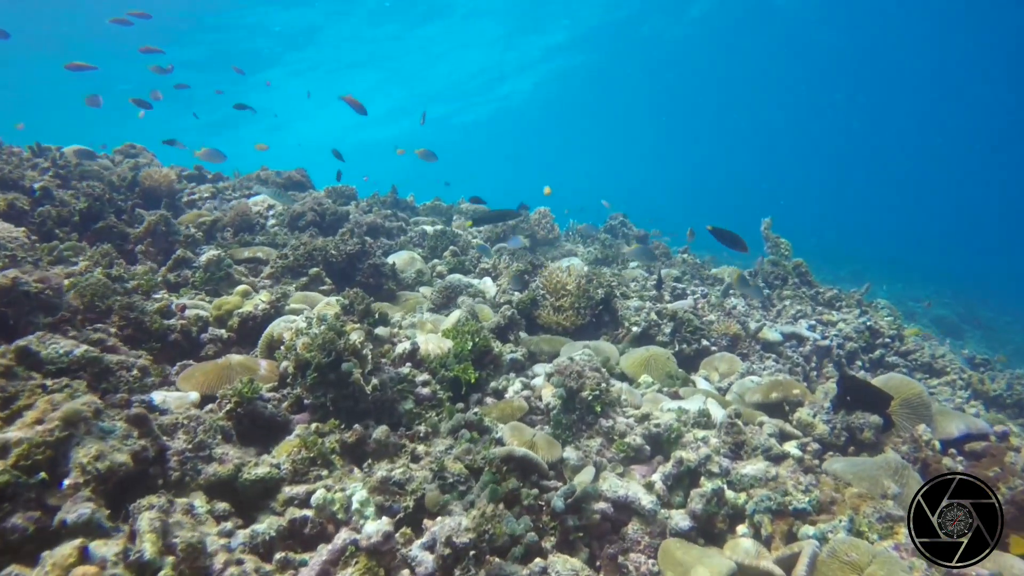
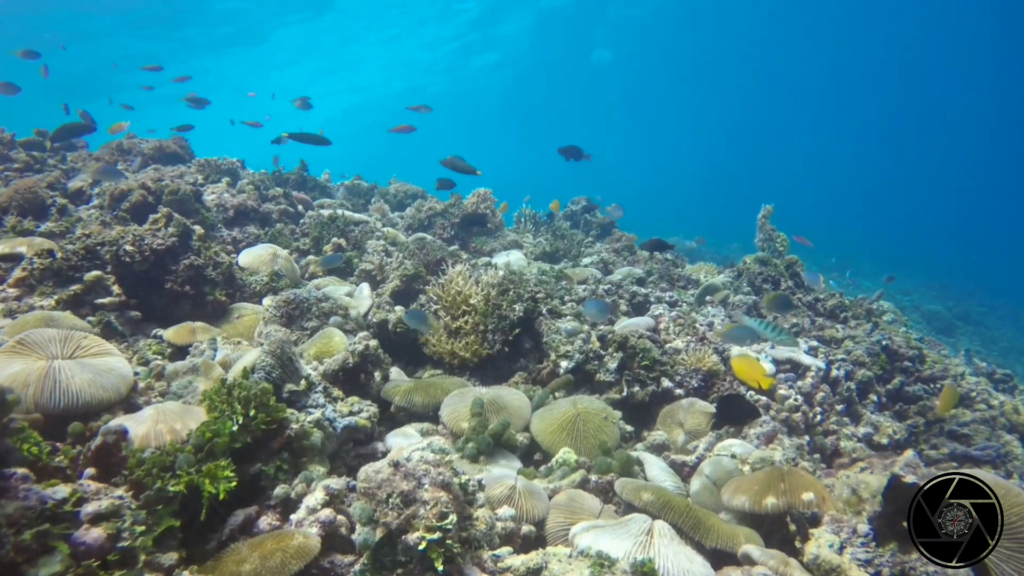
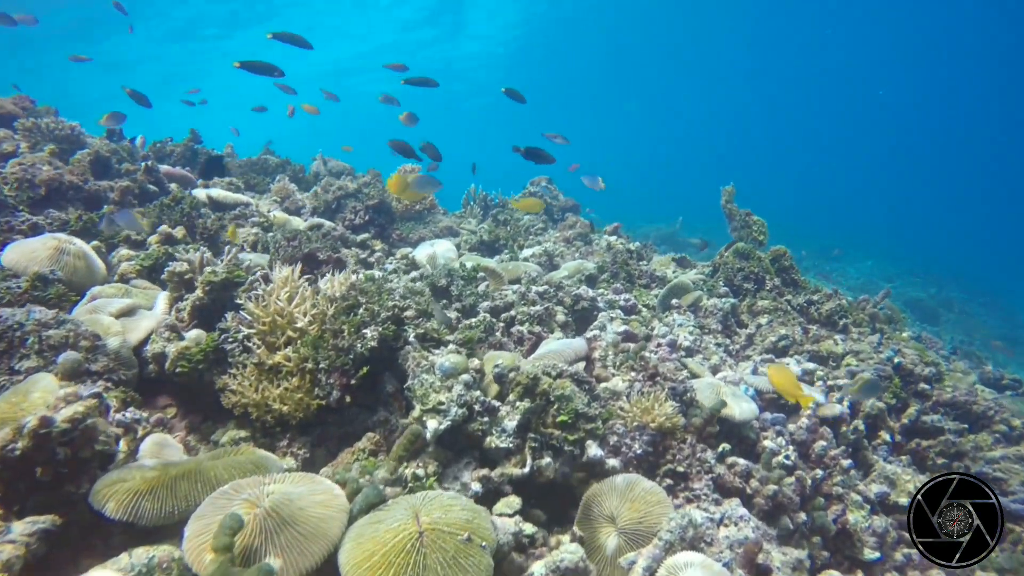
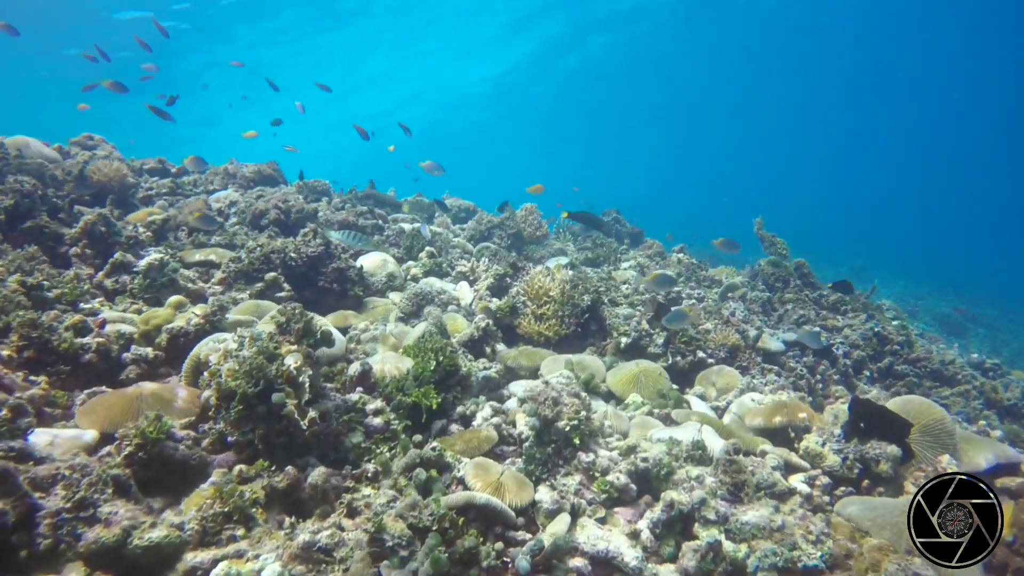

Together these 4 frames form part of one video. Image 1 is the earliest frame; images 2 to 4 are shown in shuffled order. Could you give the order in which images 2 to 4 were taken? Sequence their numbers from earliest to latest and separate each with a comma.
4, 2, 3
